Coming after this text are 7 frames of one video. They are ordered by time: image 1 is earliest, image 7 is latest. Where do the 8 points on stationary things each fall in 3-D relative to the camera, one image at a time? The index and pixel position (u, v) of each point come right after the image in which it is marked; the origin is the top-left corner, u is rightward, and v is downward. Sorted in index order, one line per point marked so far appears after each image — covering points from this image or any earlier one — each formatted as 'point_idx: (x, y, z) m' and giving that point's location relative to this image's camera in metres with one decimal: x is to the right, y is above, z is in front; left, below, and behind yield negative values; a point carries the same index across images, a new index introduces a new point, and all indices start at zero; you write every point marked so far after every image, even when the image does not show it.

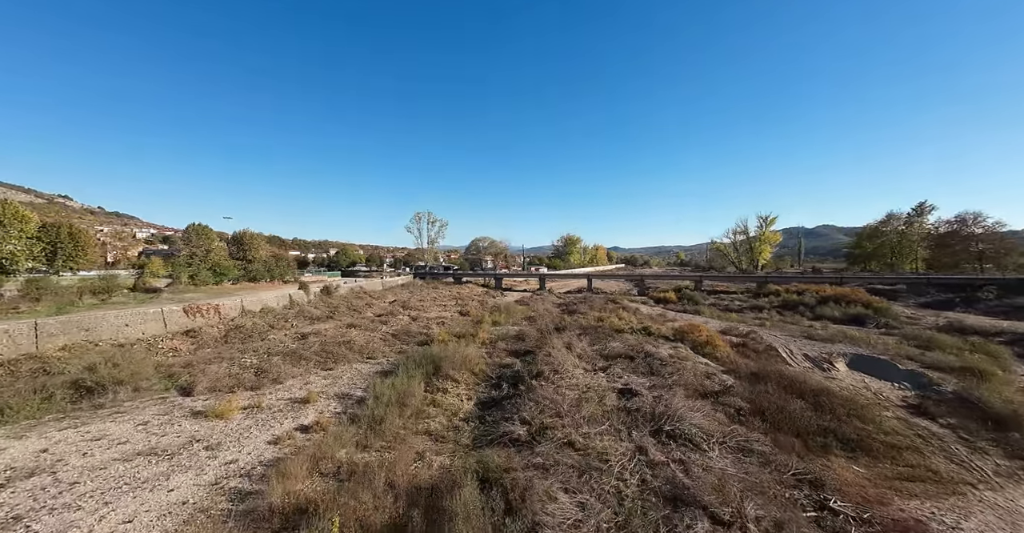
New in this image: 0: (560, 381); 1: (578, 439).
0: (+1.3, -3.1, +8.9) m
1: (+1.2, -3.0, +5.9) m
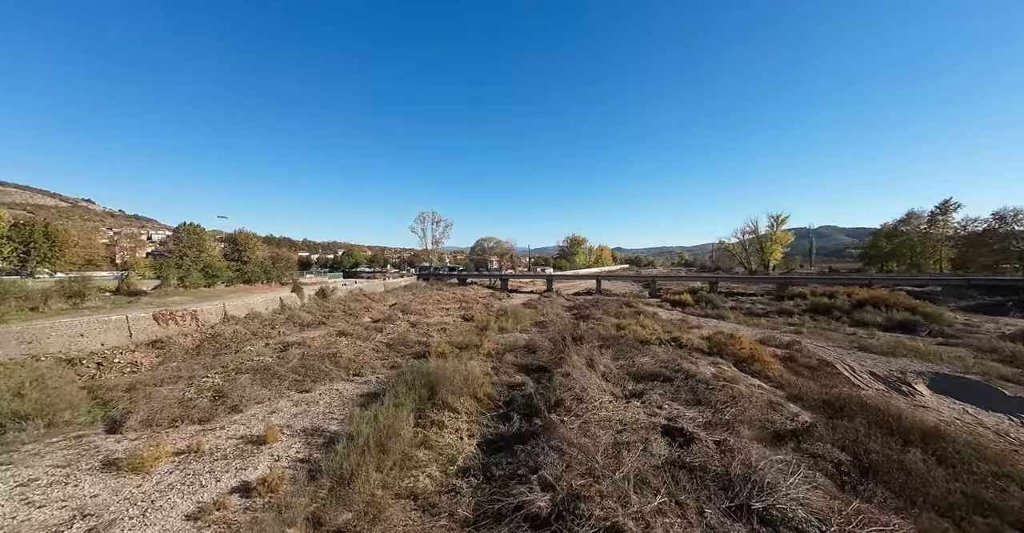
0: (+1.6, -3.2, +7.1) m
1: (+1.4, -3.1, +4.0) m
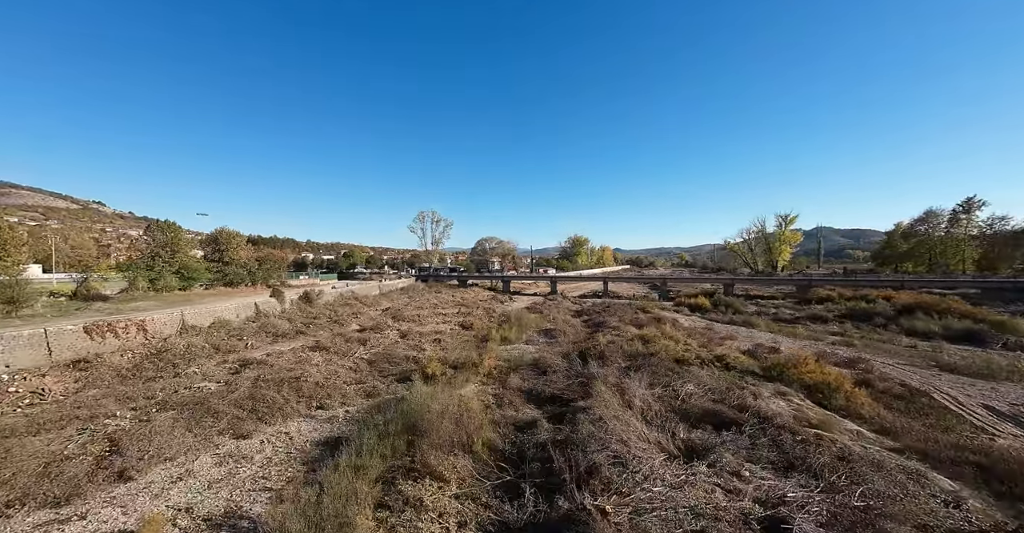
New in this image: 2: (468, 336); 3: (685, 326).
0: (+1.7, -3.2, +4.6) m
1: (+1.6, -3.1, +1.6) m
2: (-2.4, -3.9, +18.1) m
3: (+9.7, -3.4, +18.8) m
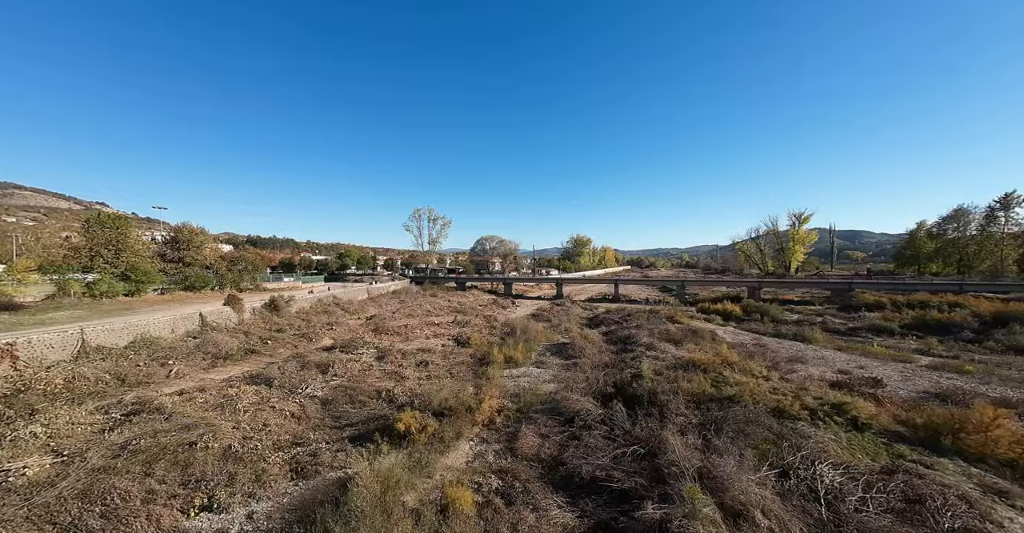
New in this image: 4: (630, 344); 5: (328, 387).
0: (+2.0, -3.3, +1.0) m
1: (+1.8, -3.2, -2.1) m
2: (-2.1, -4.0, +14.5) m
3: (+10.0, -3.5, +15.1) m
4: (+5.4, -3.6, +15.4) m
5: (-5.8, -3.7, +10.5) m
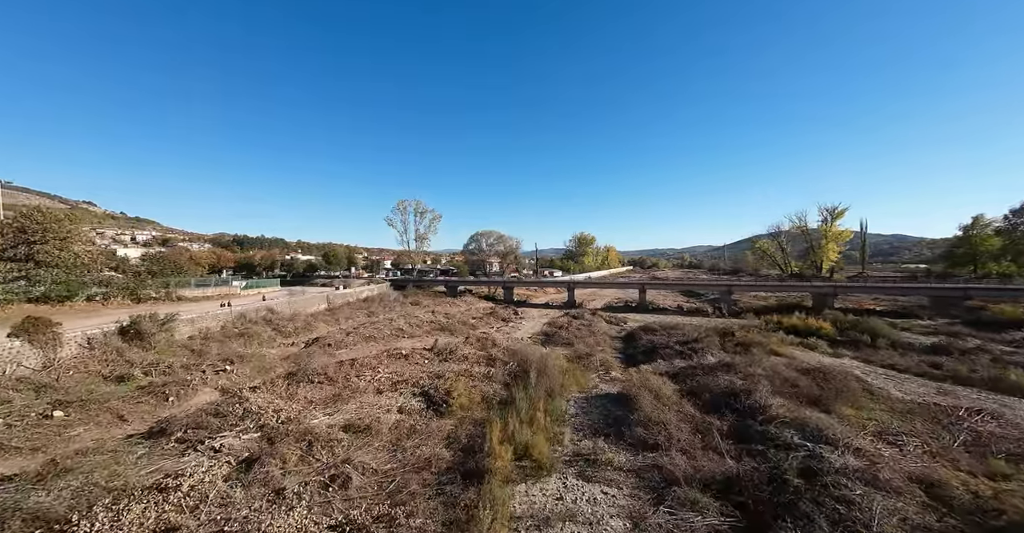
0: (+2.4, -3.3, -6.6) m
1: (+2.3, -3.2, -9.6) m
2: (-1.8, -4.0, +7.0) m
3: (+10.4, -3.5, +7.7) m
4: (+5.8, -3.6, +7.9) m
5: (-5.4, -3.7, +3.0) m
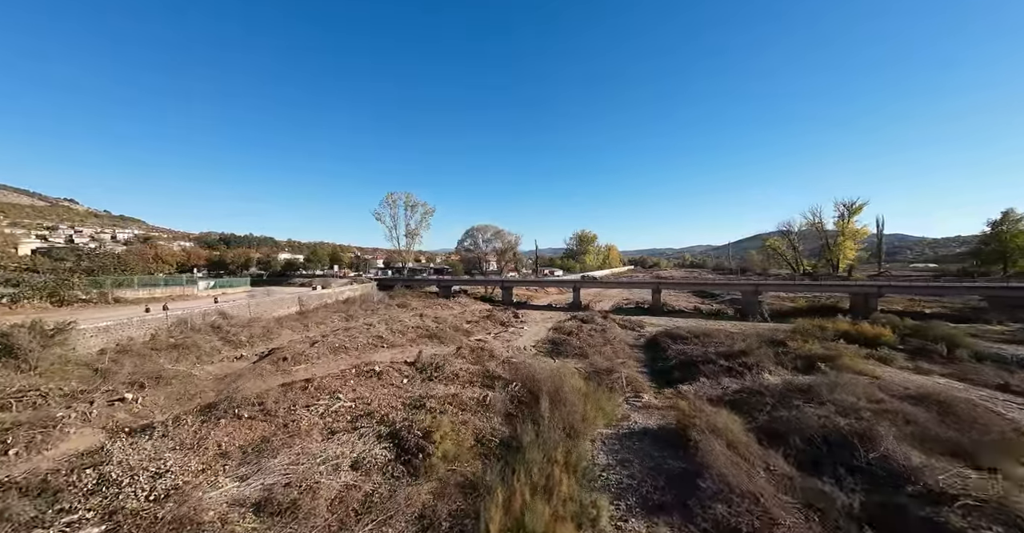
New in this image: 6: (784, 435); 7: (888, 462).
0: (+2.6, -3.0, -9.7) m
1: (+2.5, -2.9, -12.7) m
2: (-1.6, -3.7, +3.8) m
3: (+10.5, -3.3, +4.6) m
4: (+5.9, -3.4, +4.8) m
5: (-5.2, -3.4, -0.2) m
6: (+6.0, -3.5, +7.4) m
7: (+6.6, -3.2, +6.0) m
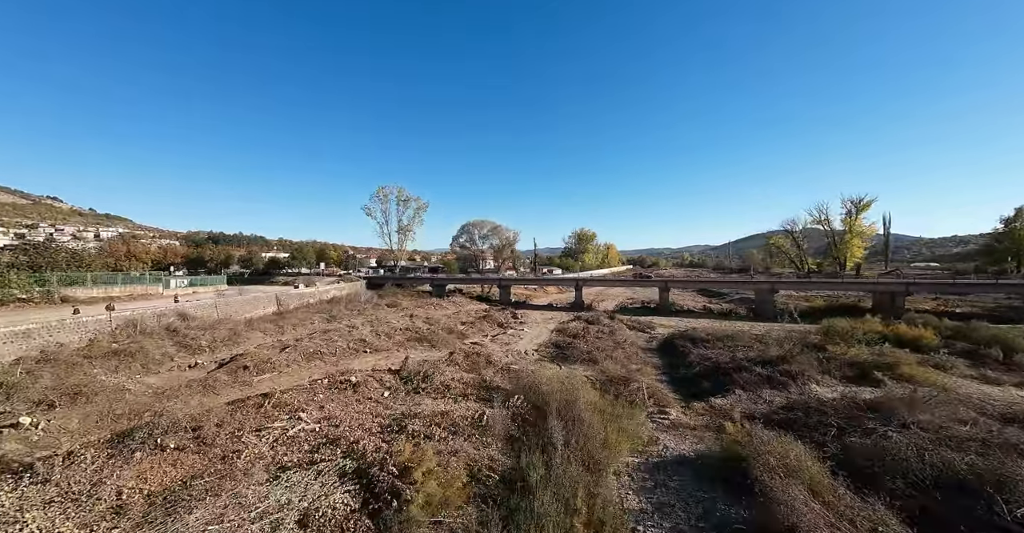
0: (+2.9, -2.7, -11.4) m
1: (+2.7, -2.6, -14.5) m
2: (-1.5, -3.5, +2.0) m
3: (+10.6, -3.0, +2.9) m
4: (+6.0, -3.1, +3.1) m
5: (-5.1, -3.2, -2.0) m
6: (+6.0, -3.3, +5.7) m
7: (+6.7, -3.0, +4.3) m
